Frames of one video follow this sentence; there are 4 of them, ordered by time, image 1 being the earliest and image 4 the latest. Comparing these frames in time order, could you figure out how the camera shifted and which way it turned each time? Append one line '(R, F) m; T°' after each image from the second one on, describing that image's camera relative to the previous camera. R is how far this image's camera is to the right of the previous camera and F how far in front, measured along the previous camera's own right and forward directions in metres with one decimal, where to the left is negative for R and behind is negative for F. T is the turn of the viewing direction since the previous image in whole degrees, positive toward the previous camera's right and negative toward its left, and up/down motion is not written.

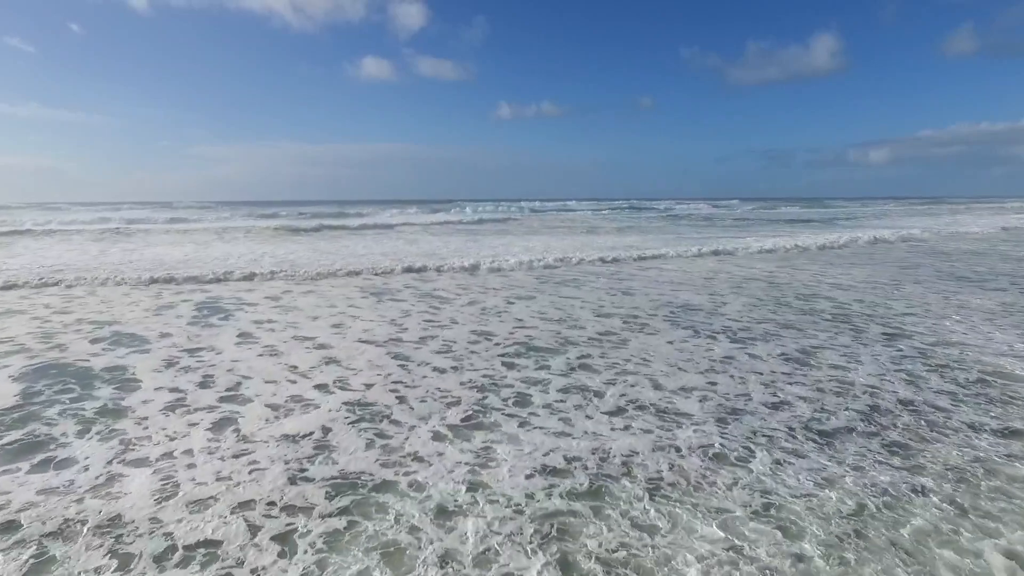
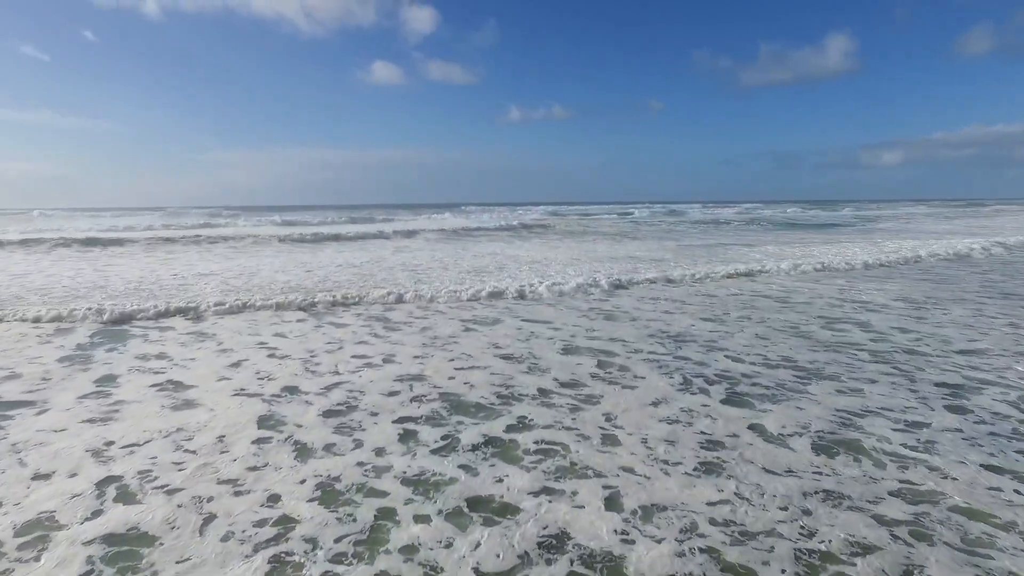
(+0.6, +1.7) m; -1°
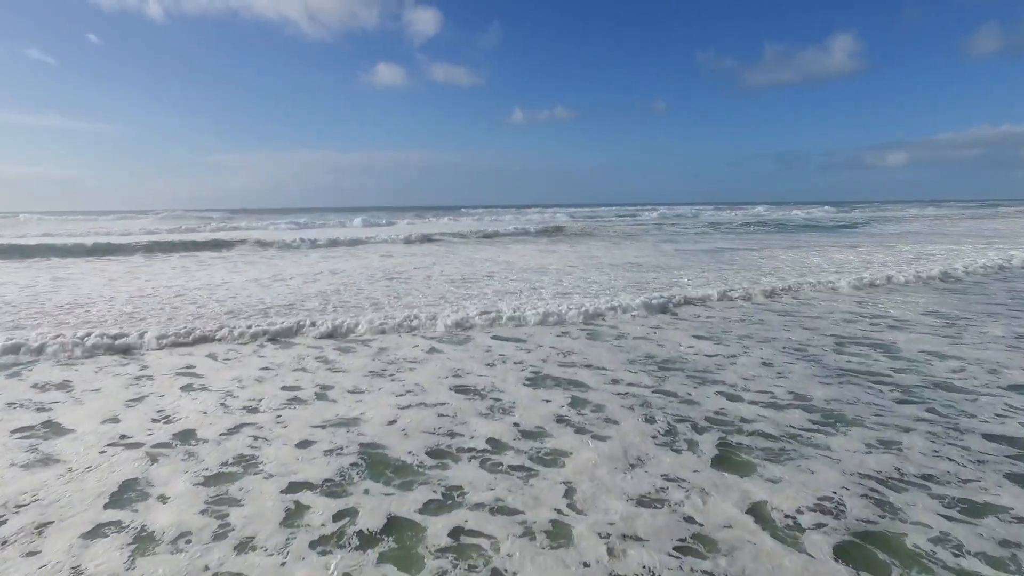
(+0.4, +1.0) m; 0°
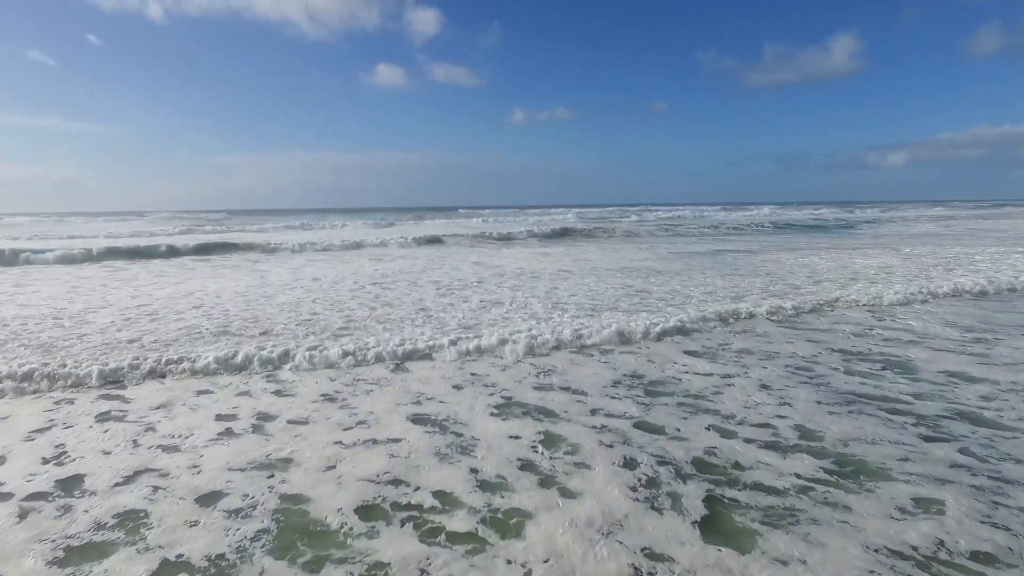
(+0.2, +0.7) m; 0°
